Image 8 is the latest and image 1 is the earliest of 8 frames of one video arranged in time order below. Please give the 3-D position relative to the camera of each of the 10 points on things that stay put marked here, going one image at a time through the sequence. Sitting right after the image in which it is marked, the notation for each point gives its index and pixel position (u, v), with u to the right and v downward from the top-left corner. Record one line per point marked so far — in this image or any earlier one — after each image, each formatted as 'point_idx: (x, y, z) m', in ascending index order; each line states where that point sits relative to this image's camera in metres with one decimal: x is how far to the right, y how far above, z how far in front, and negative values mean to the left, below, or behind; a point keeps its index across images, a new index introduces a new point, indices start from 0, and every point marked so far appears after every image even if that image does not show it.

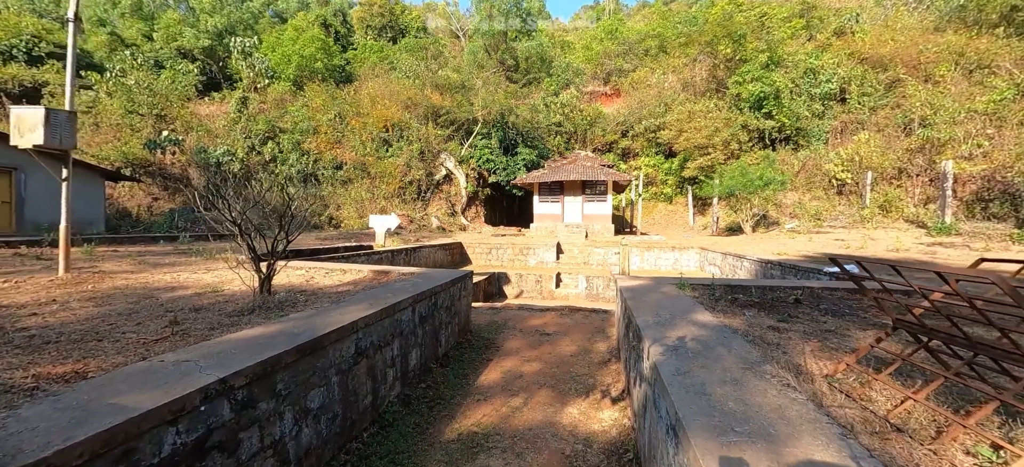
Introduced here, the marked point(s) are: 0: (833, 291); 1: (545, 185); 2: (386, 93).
0: (+3.3, -0.6, +4.6) m
1: (+1.2, +1.9, +17.5) m
2: (-5.1, +5.7, +18.5) m
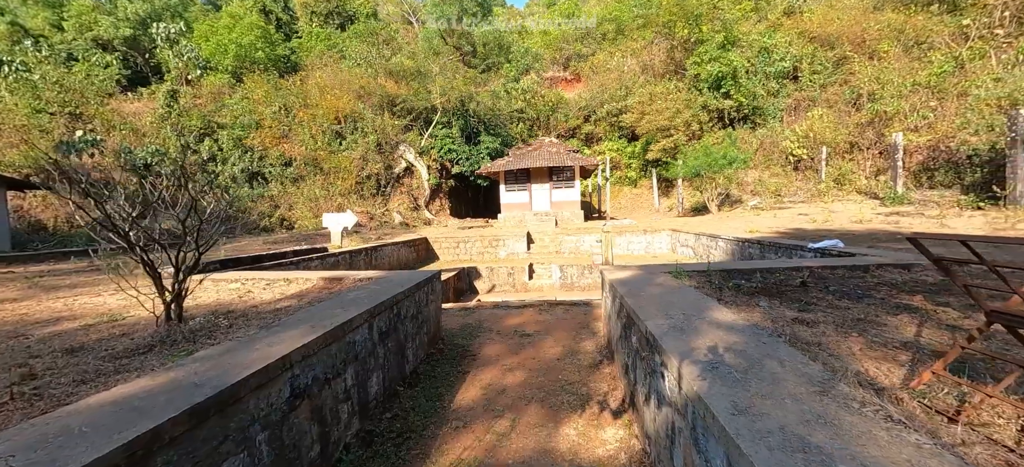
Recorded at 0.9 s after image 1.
0: (+3.0, -0.3, +4.3) m
1: (-0.1, +2.3, +16.9) m
2: (-6.7, +5.8, +17.3) m
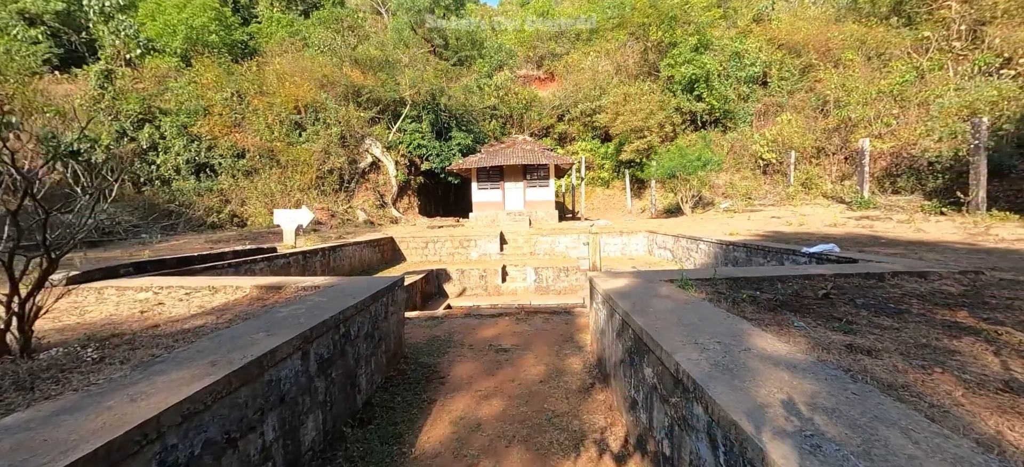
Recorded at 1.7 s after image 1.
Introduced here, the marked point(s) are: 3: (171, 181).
0: (+2.9, -0.4, +3.8) m
1: (-1.1, +2.3, +16.2) m
2: (-7.7, +5.8, +16.2) m
3: (-10.0, +1.5, +13.3) m
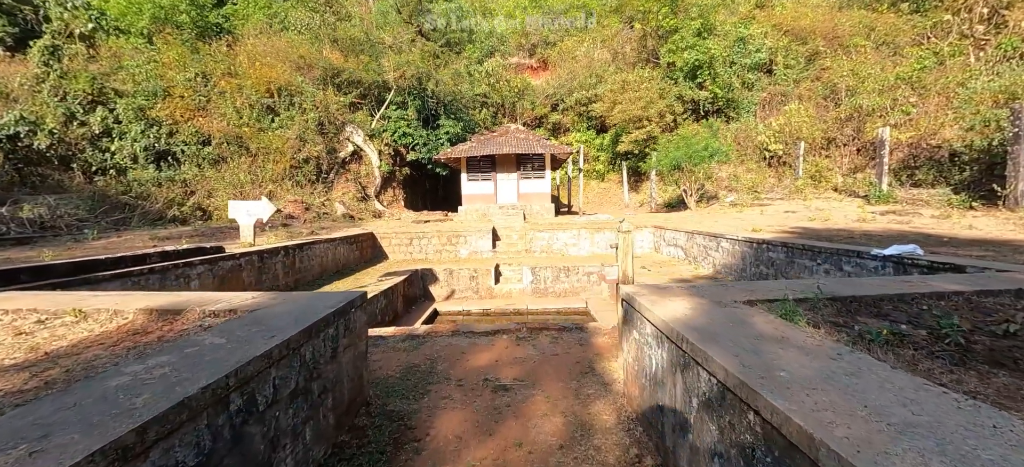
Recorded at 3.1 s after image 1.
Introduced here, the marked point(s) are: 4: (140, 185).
0: (+2.9, -0.4, +2.7) m
1: (-1.3, +2.4, +15.0) m
2: (-7.9, +6.0, +14.8) m
3: (-10.1, +1.7, +11.9) m
4: (-9.5, +1.2, +11.5) m
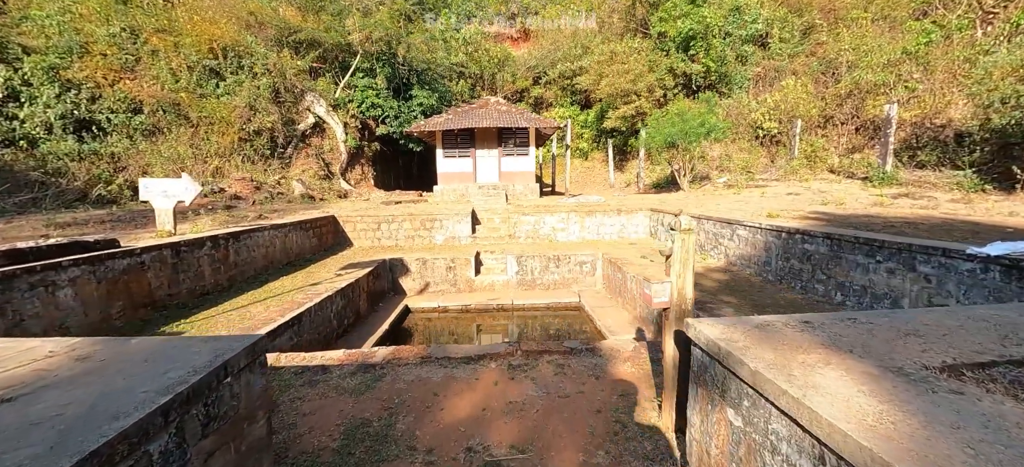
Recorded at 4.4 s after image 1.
0: (+2.9, -0.4, +1.6) m
1: (-1.9, +2.9, +13.5) m
2: (-8.4, +6.5, +12.8) m
3: (-10.5, +2.0, +10.0) m
4: (-9.9, +1.6, +9.7) m
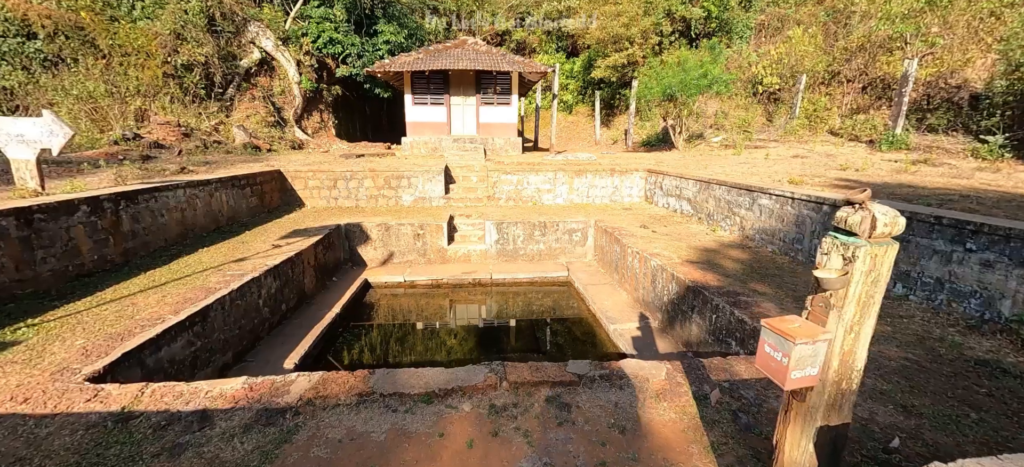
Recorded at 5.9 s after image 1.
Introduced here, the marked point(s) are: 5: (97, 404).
0: (+2.9, -0.5, +0.5) m
1: (-2.4, +4.0, +11.8) m
2: (-8.9, +7.6, +10.4) m
3: (-10.9, +2.9, +8.0) m
4: (-10.2, +2.4, +7.7) m
5: (-2.3, -0.9, +2.5) m
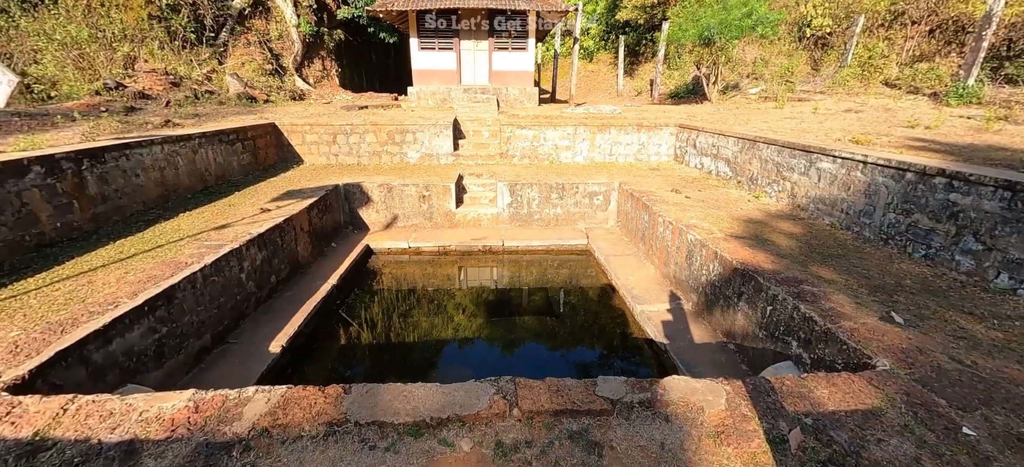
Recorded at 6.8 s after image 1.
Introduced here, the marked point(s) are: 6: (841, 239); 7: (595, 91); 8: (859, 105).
0: (+2.9, -0.7, -0.2) m
1: (-2.0, +5.0, +10.7) m
2: (-8.4, +8.5, +9.2) m
3: (-10.6, +3.7, +7.3) m
4: (-9.9, +3.1, +7.1) m
5: (-2.2, -0.9, +2.0) m
6: (+3.2, -0.1, +4.4) m
7: (+3.3, +5.6, +17.9) m
8: (+7.6, +2.7, +9.9) m
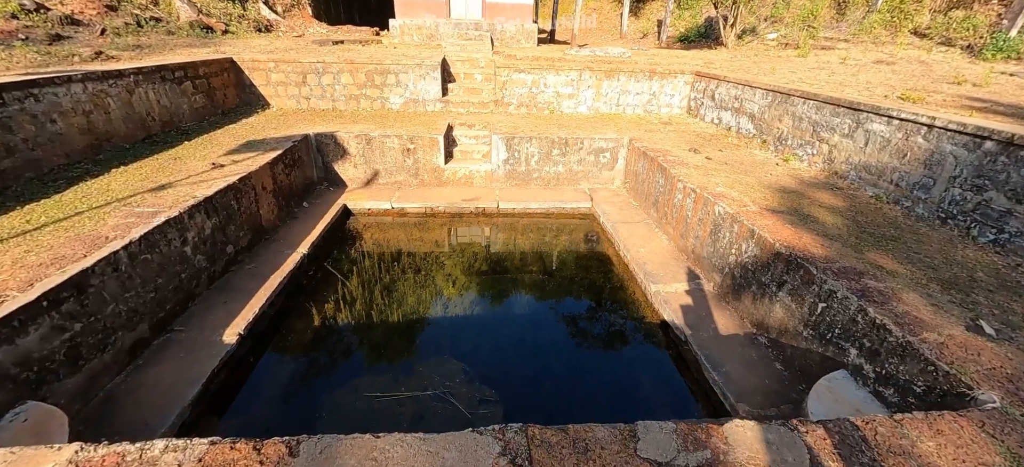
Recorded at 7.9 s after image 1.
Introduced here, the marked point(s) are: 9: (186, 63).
0: (+3.0, -1.1, -0.7) m
1: (-2.0, +6.0, +9.4) m
2: (-8.4, +9.4, +7.3) m
3: (-10.6, +4.4, +5.9) m
4: (-9.9, +3.9, +5.8) m
5: (-2.2, -0.8, +1.4) m
6: (+3.2, +0.2, +3.8) m
7: (+3.1, +7.3, +16.5) m
8: (+7.5, +3.5, +9.1) m
9: (-4.0, +2.1, +5.5) m
